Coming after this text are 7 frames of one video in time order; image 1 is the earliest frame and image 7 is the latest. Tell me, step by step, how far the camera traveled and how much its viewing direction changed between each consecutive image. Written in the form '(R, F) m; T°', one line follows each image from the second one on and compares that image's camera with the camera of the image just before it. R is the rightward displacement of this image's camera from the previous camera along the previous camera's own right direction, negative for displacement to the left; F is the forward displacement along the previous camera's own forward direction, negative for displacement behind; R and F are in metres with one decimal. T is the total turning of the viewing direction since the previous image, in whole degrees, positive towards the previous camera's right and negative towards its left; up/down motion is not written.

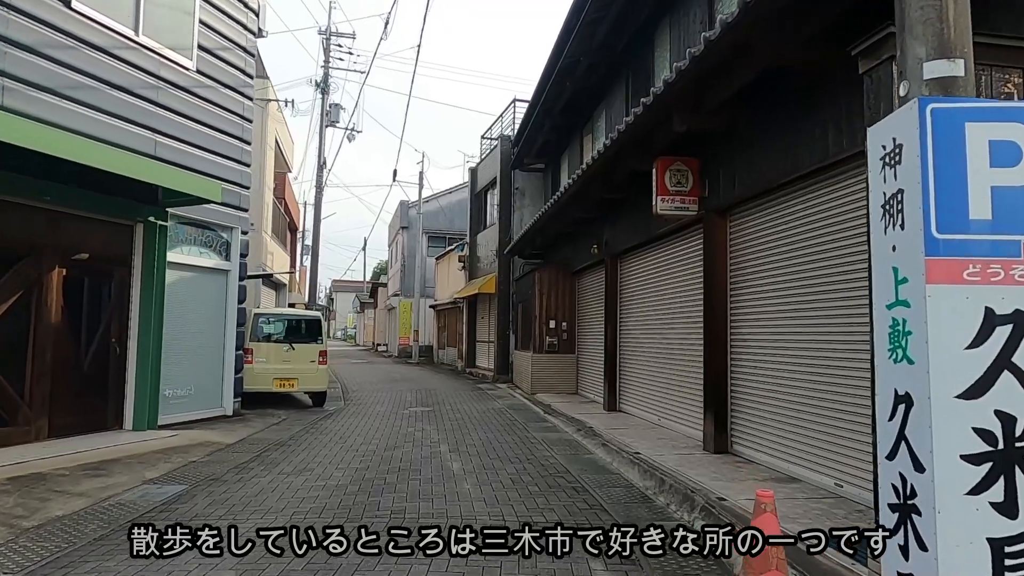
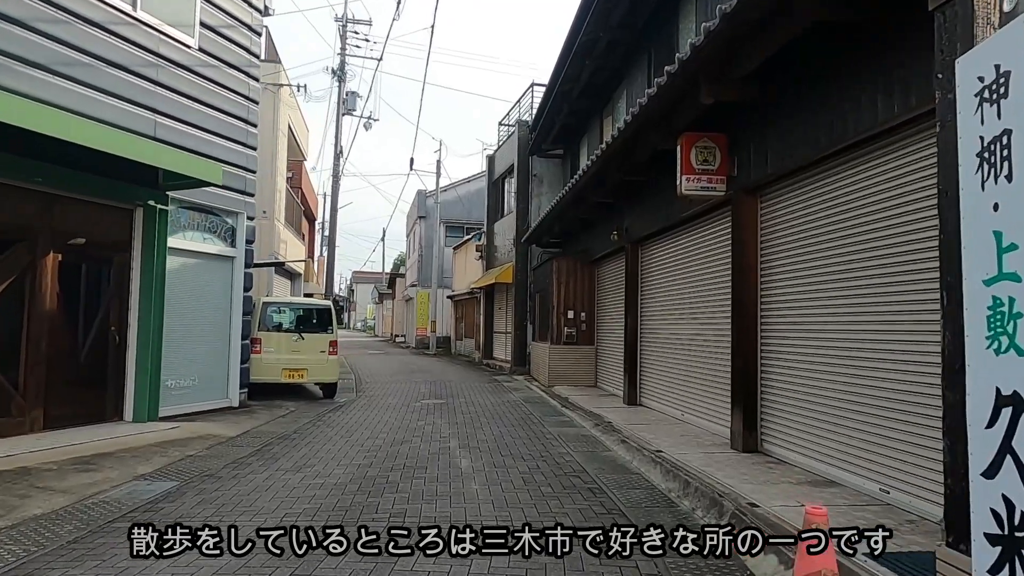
(+0.1, +0.5) m; -2°
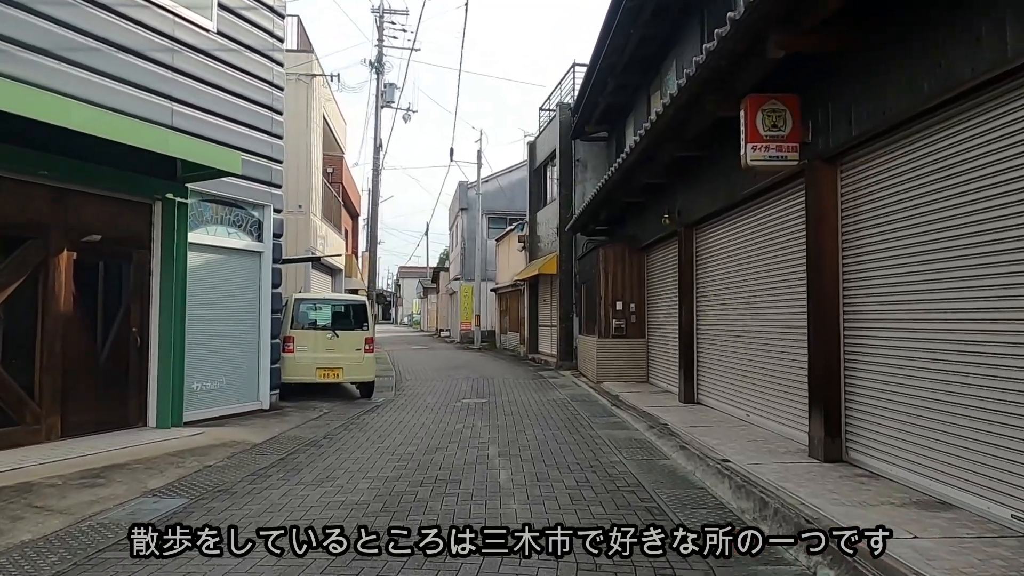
(0.0, +0.8) m; -4°
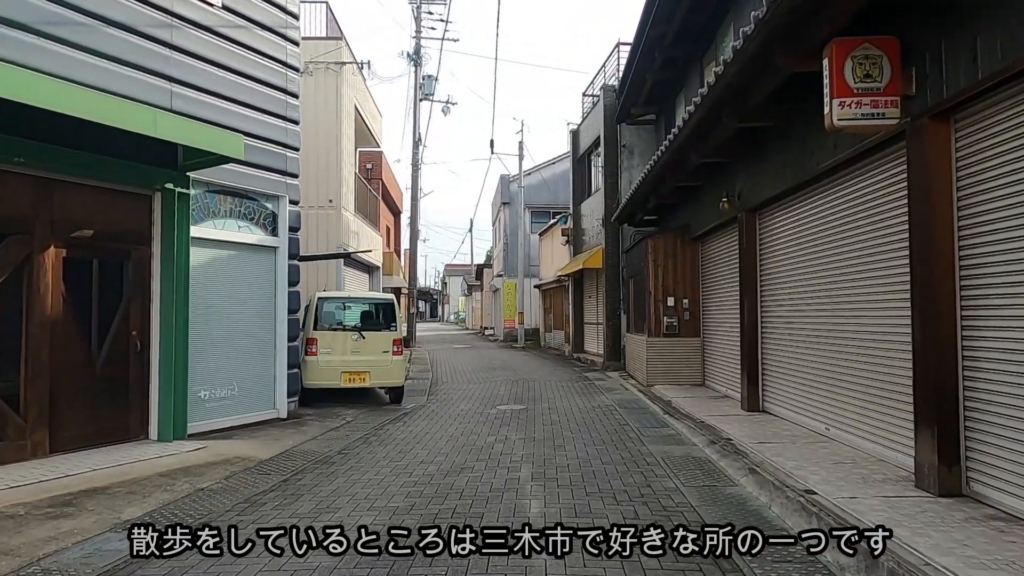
(+0.1, +1.1) m; -4°
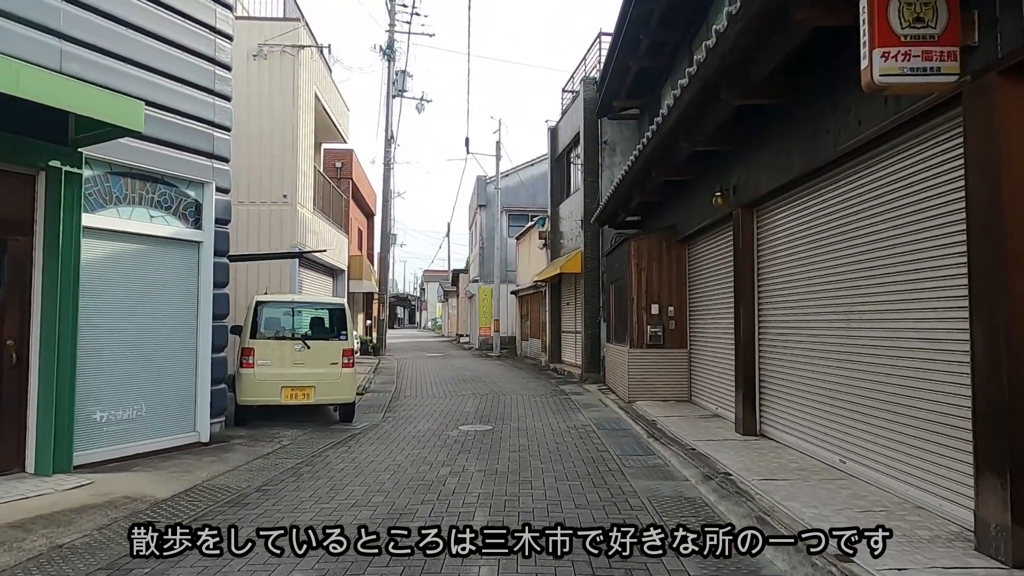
(+0.2, +1.2) m; +2°
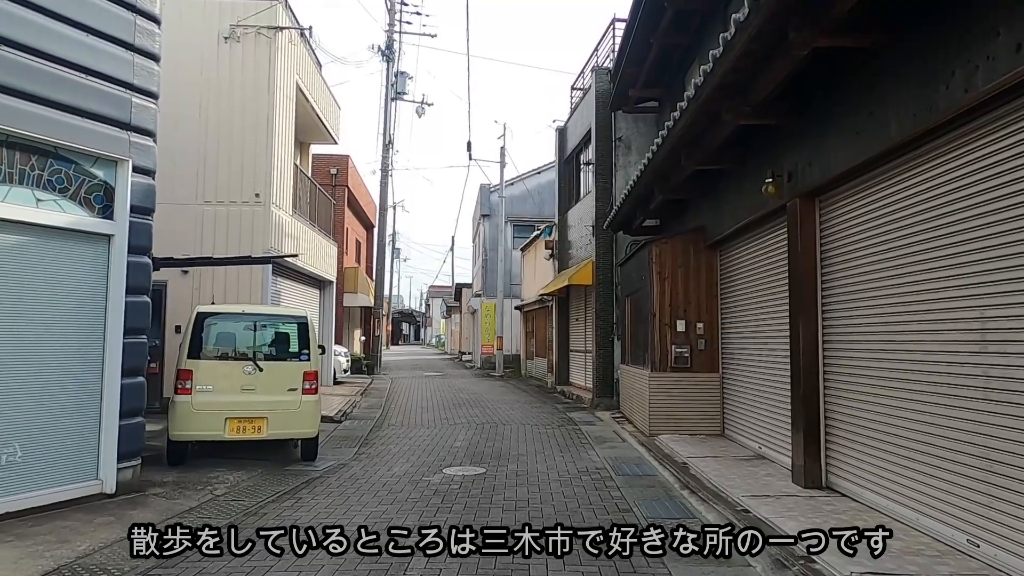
(+0.1, +1.8) m; -1°
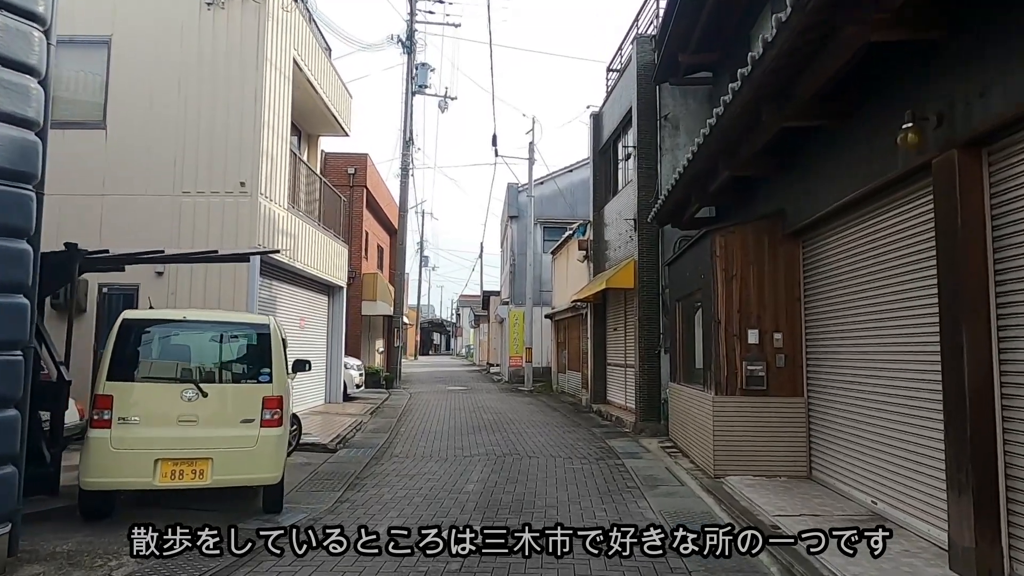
(+0.1, +2.0) m; -3°
